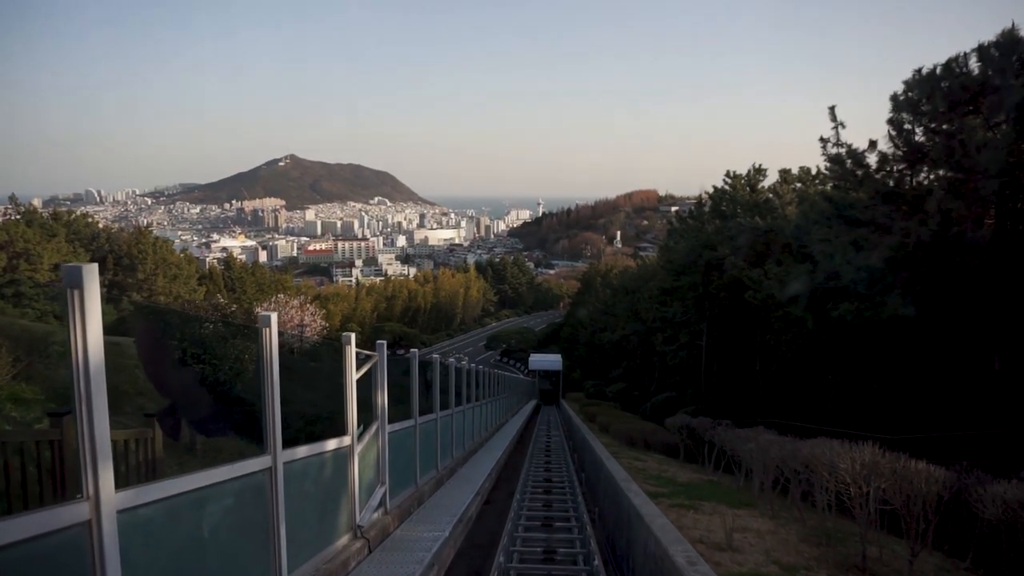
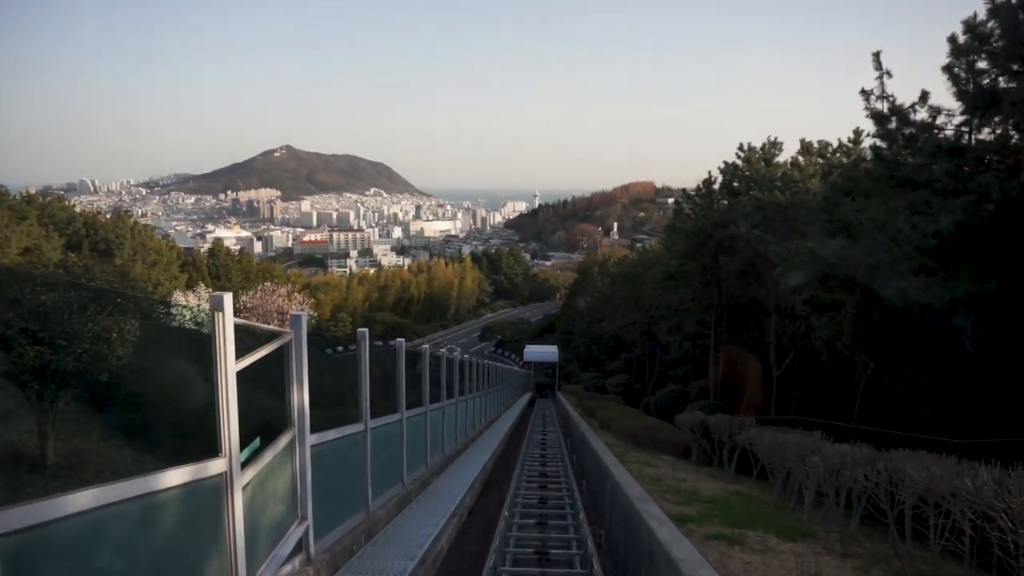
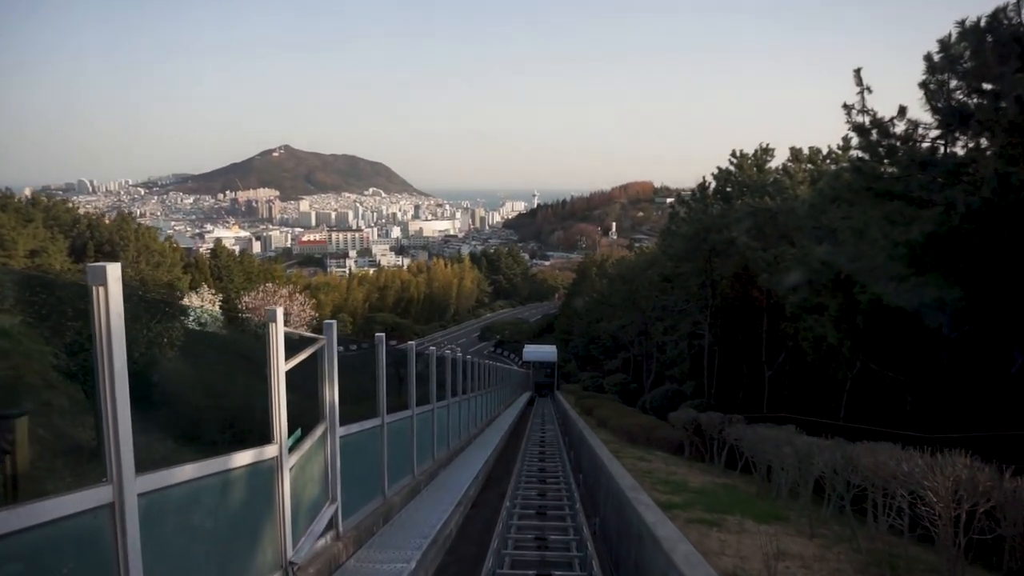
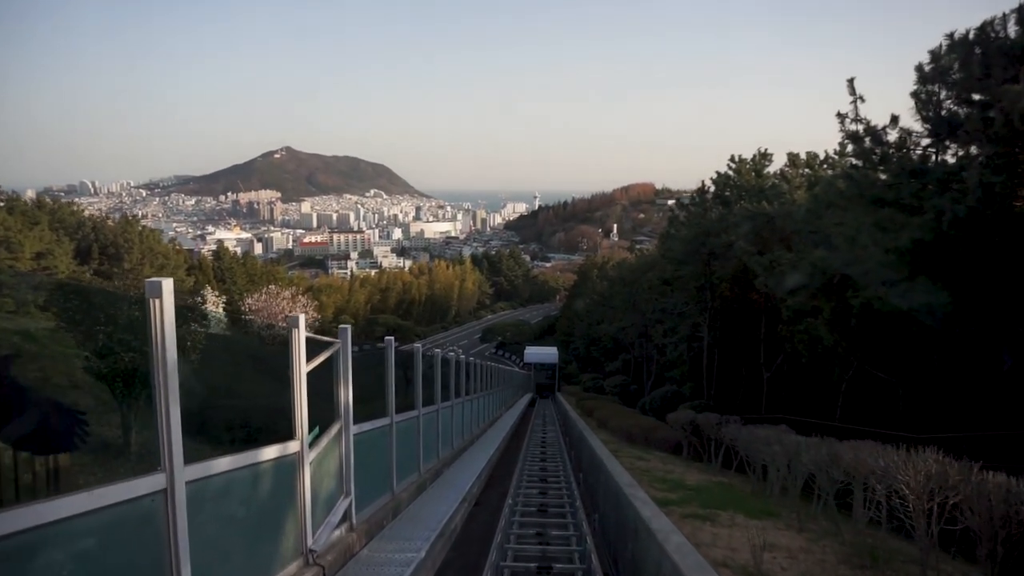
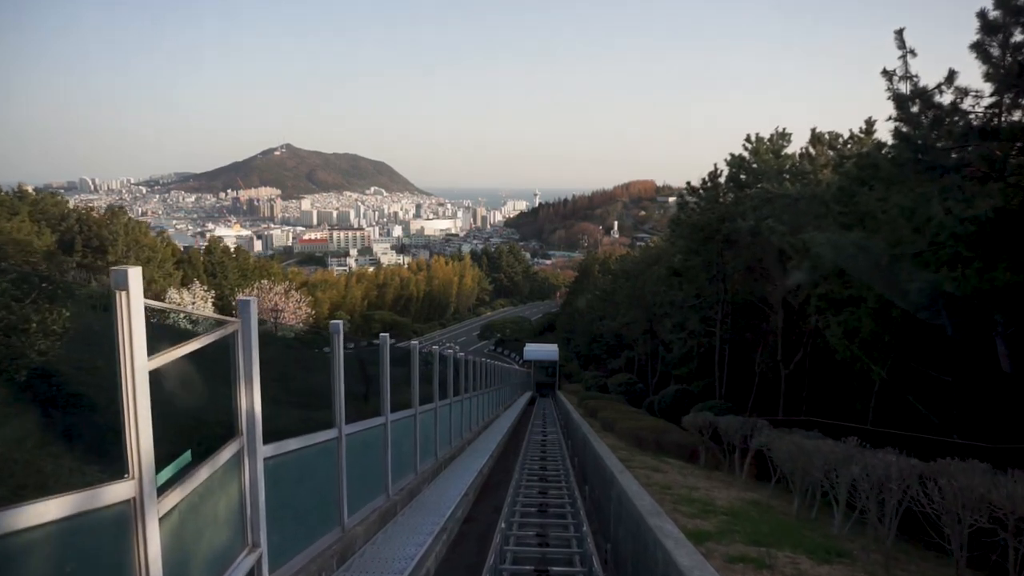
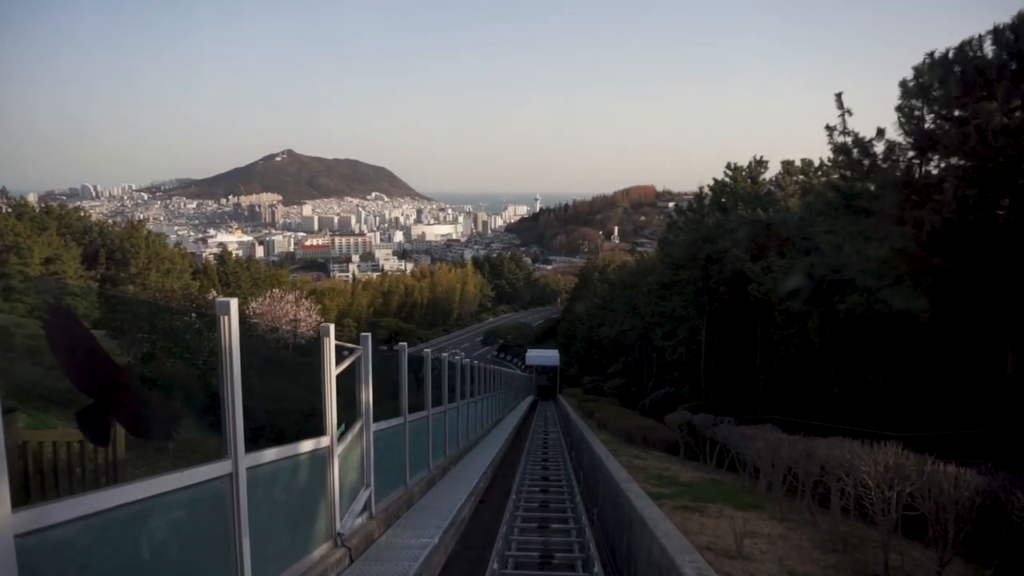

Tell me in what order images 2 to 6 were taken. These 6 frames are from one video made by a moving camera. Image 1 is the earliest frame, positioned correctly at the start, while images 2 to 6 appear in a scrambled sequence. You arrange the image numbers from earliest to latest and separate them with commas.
6, 4, 3, 2, 5
